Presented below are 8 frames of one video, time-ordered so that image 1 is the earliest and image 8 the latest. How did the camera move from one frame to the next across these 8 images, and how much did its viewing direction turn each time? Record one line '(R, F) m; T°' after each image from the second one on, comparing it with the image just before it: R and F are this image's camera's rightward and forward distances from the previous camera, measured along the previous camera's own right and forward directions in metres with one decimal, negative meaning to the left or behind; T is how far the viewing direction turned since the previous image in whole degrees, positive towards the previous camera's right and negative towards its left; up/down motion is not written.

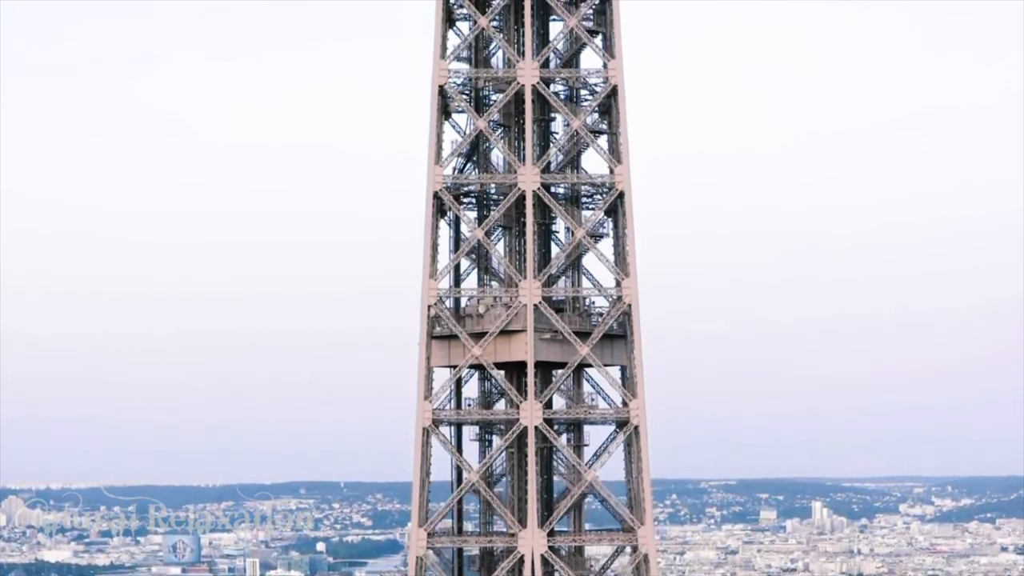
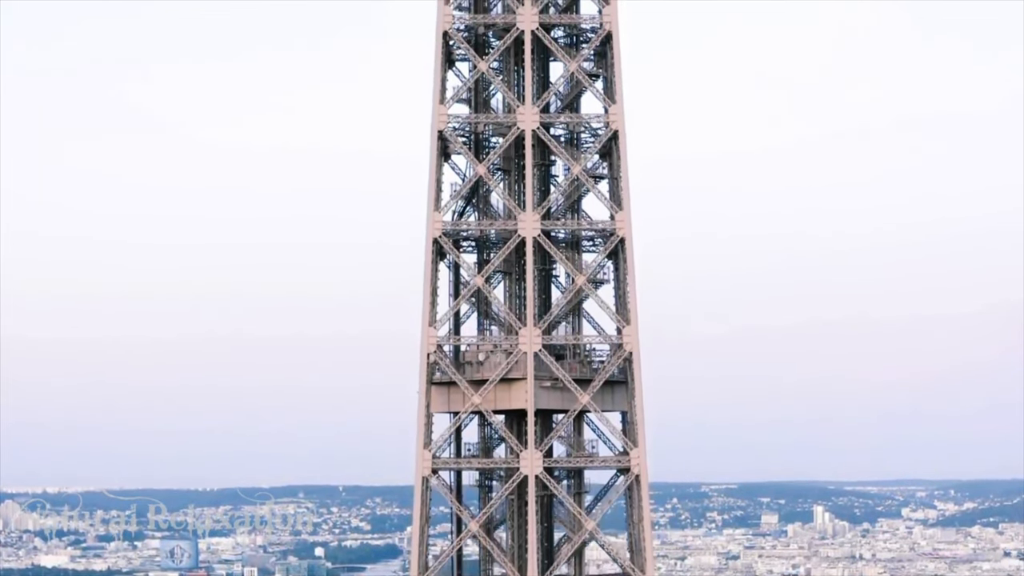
(+0.1, +0.7) m; 0°
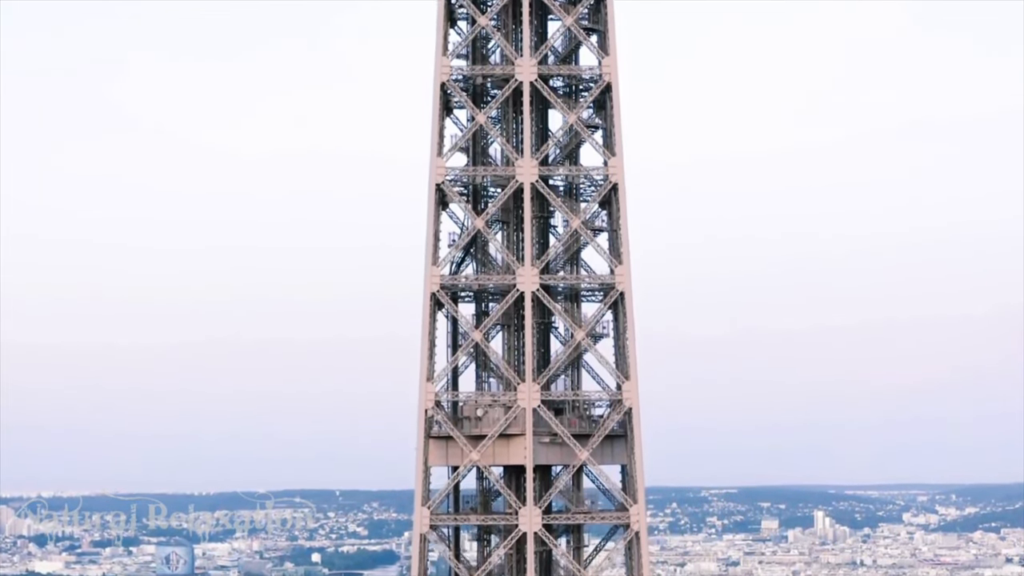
(+0.2, +0.8) m; 0°
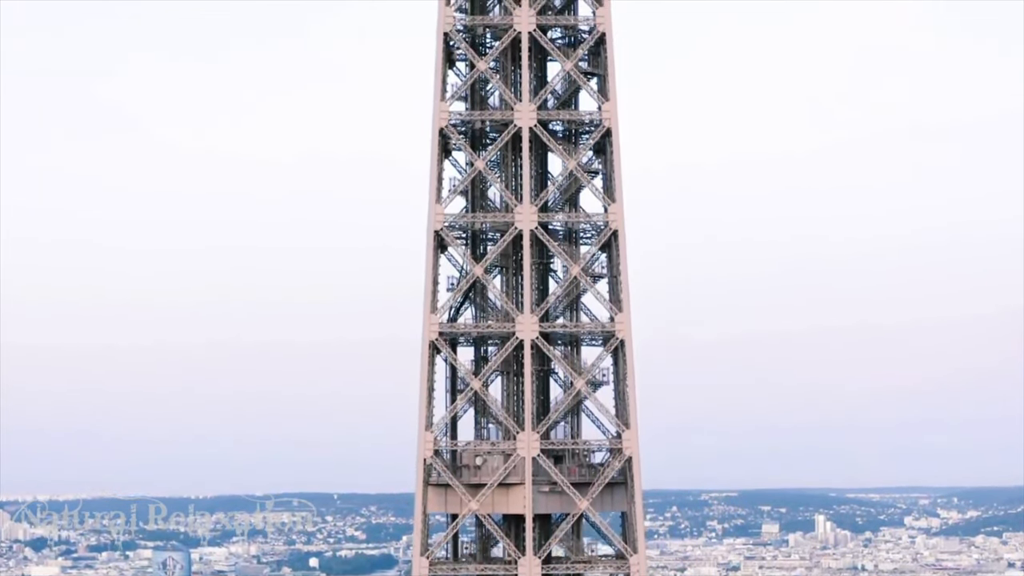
(+0.1, +0.7) m; 0°
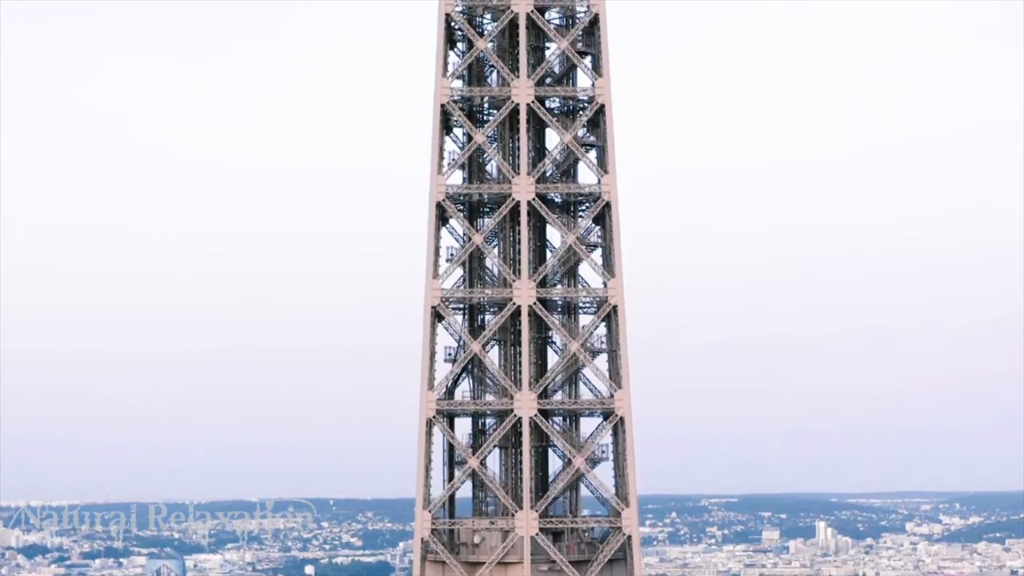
(+0.2, +1.1) m; 0°
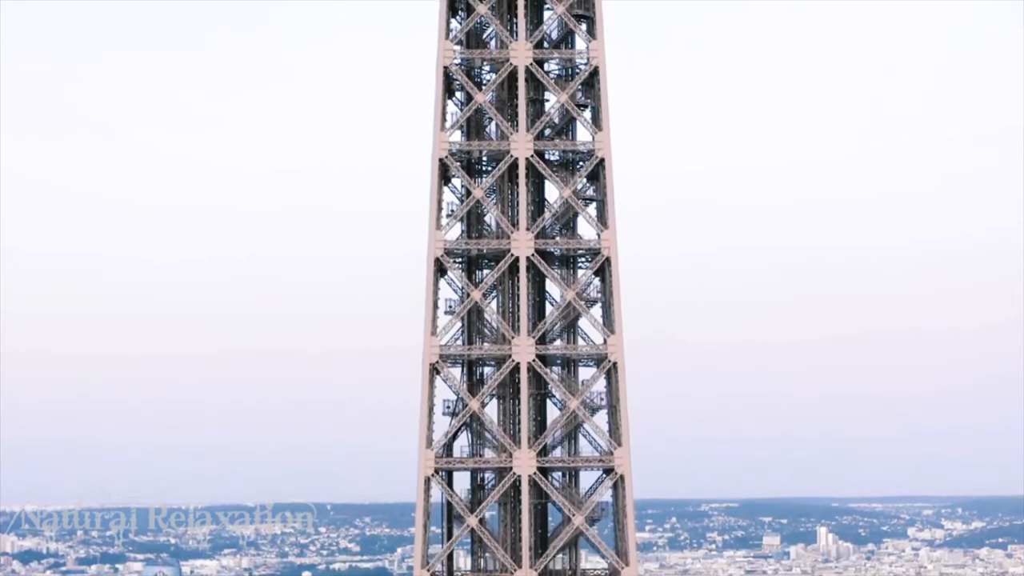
(+0.1, +0.9) m; 0°
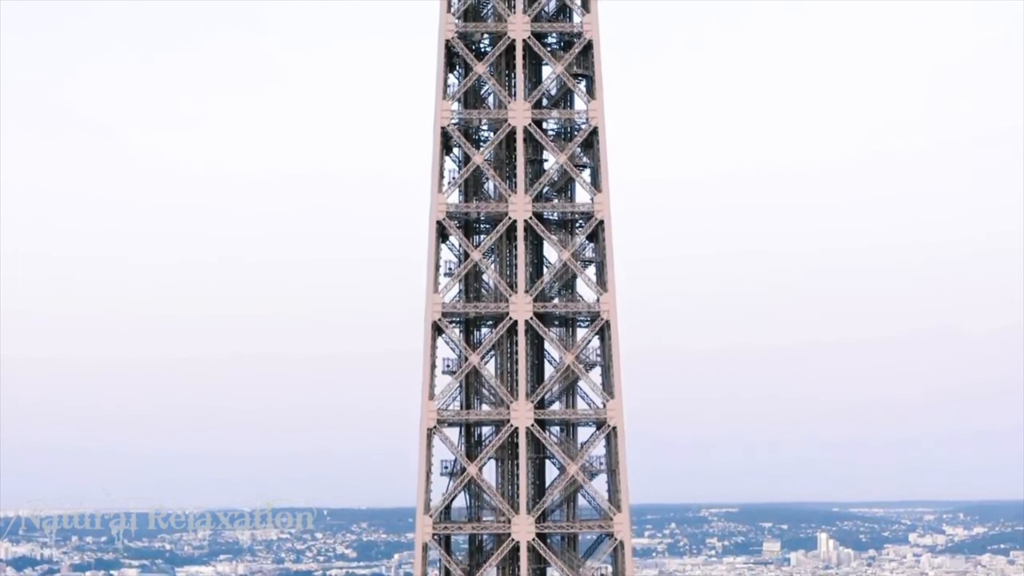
(+0.1, +0.9) m; 0°
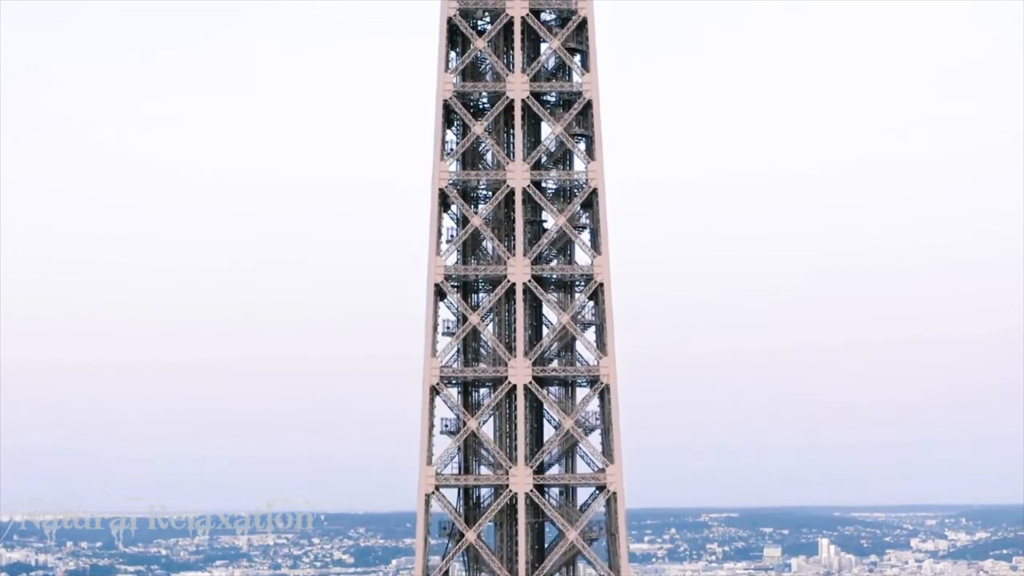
(+0.1, +0.9) m; 0°
